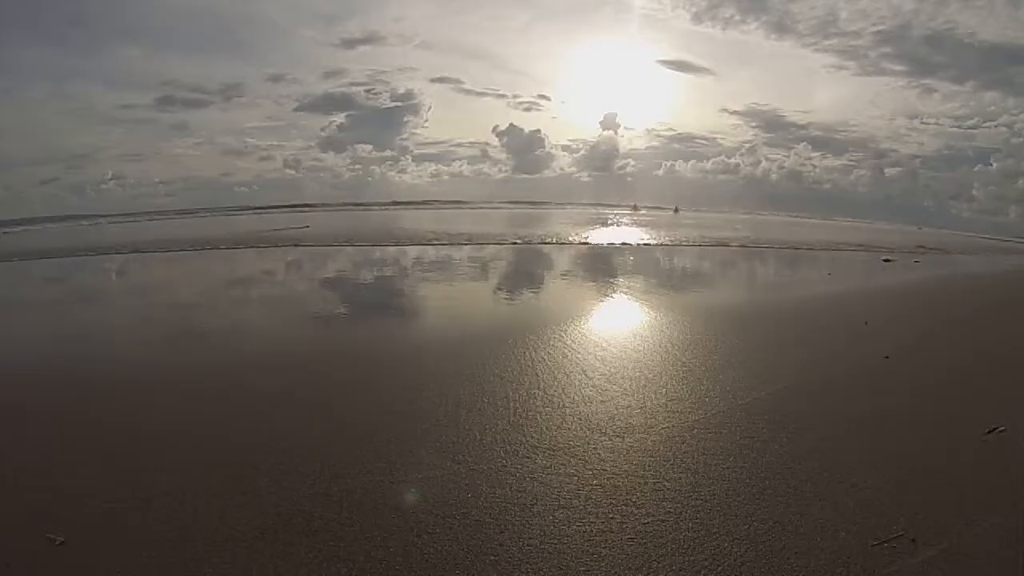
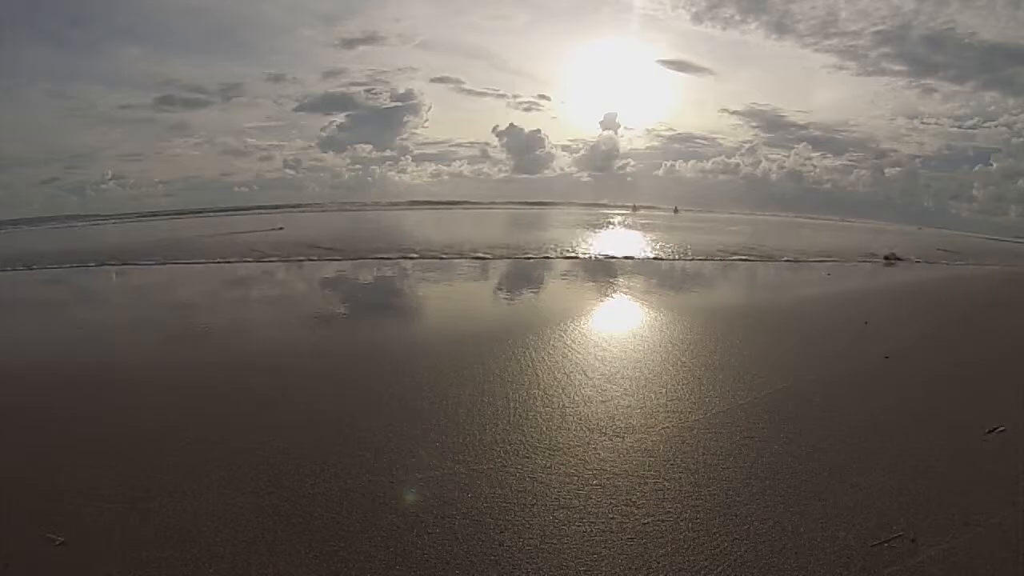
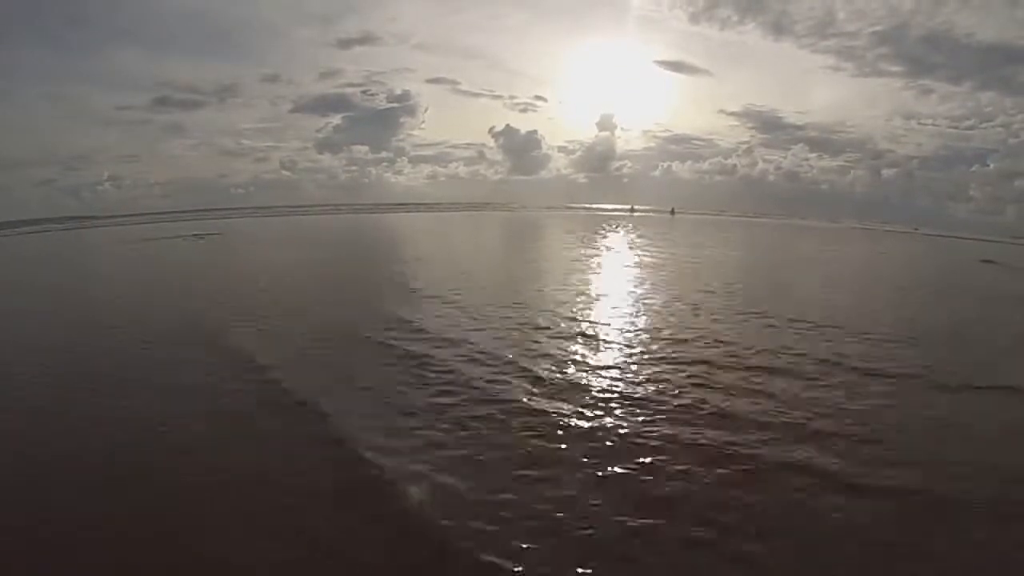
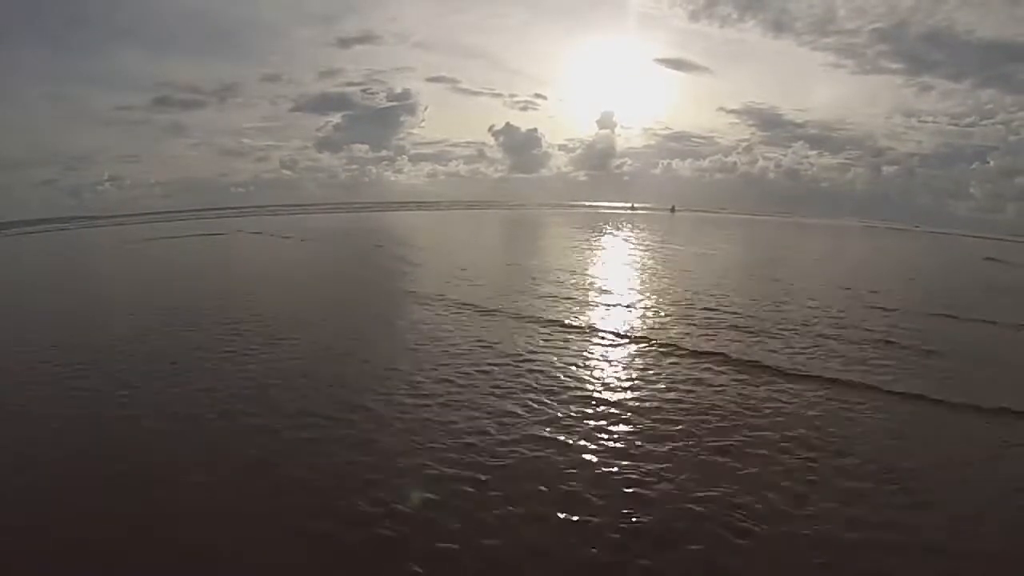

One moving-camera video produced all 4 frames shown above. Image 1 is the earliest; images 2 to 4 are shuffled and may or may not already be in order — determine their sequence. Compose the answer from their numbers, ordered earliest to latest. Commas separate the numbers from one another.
2, 4, 3
